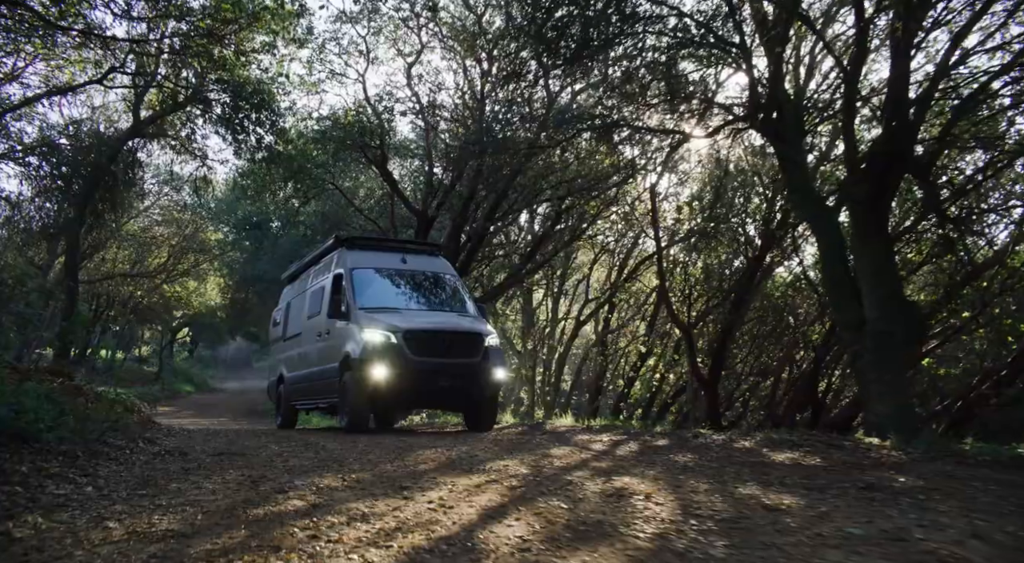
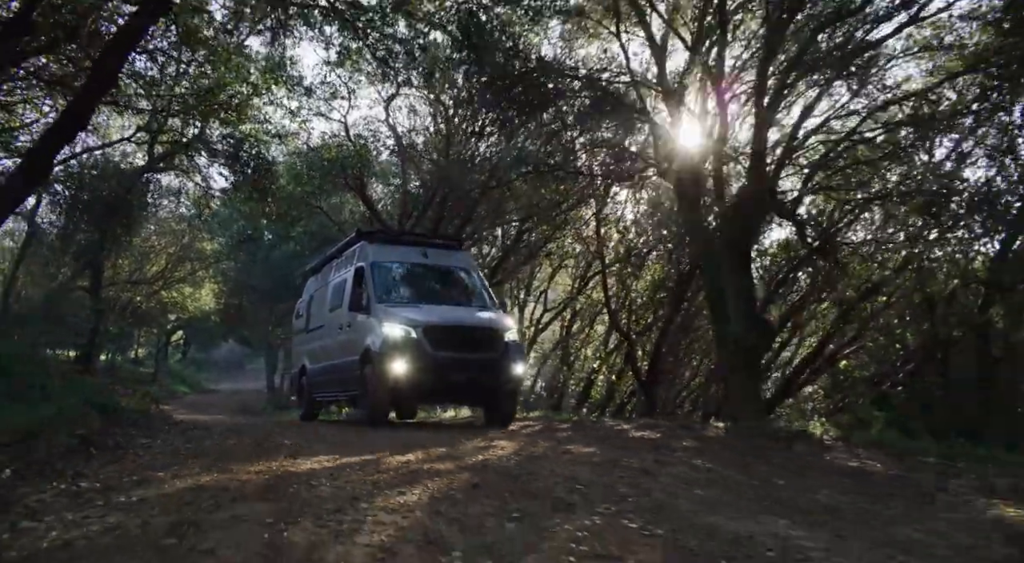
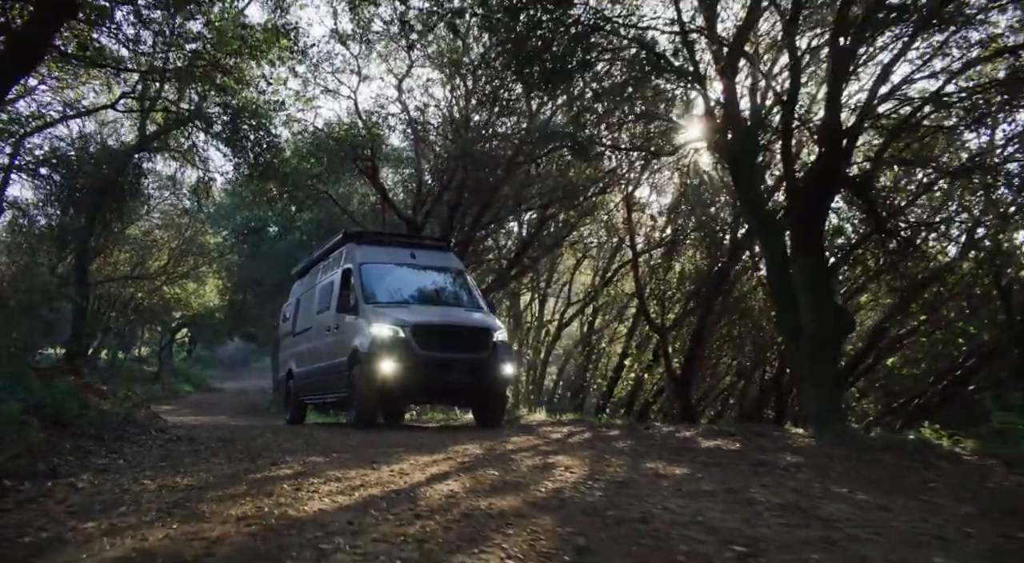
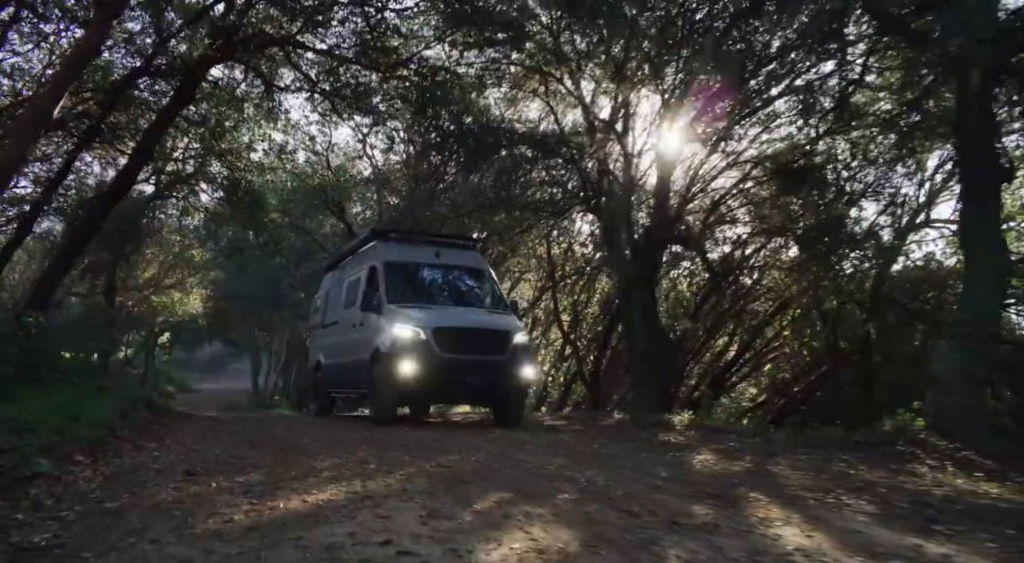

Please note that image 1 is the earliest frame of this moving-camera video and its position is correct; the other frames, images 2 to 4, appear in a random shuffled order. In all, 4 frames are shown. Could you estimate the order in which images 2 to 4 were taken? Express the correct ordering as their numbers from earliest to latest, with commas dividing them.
3, 2, 4
